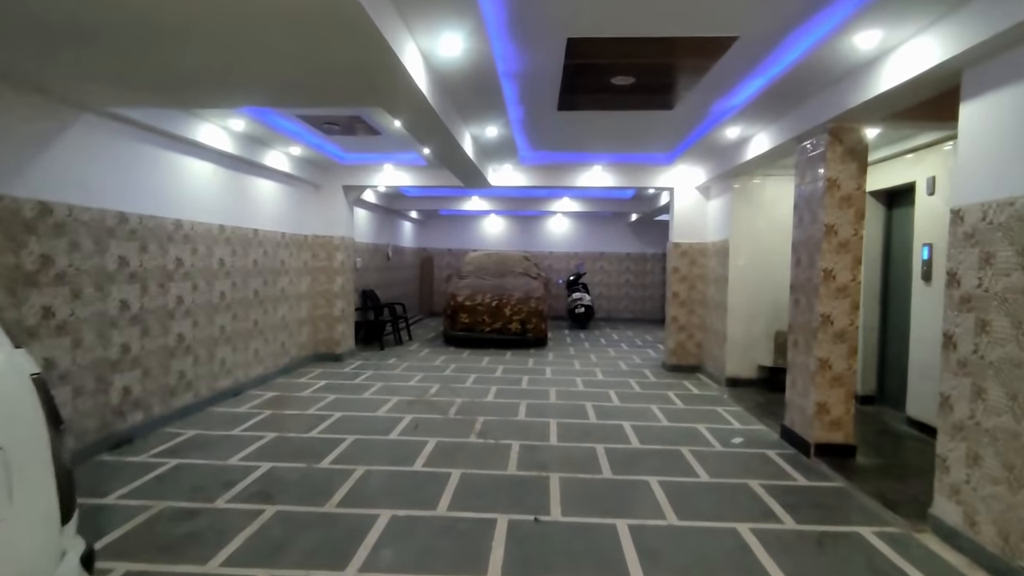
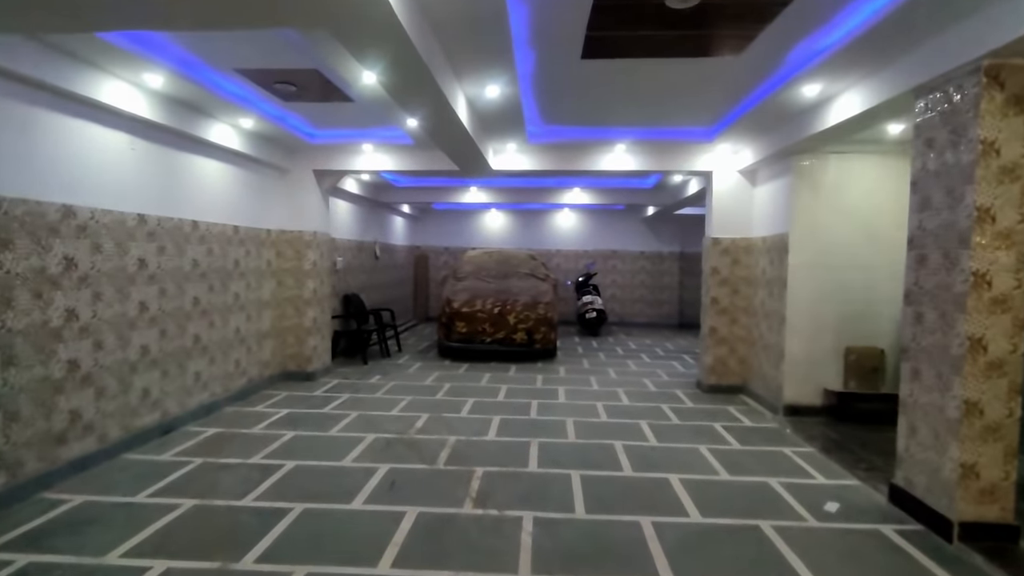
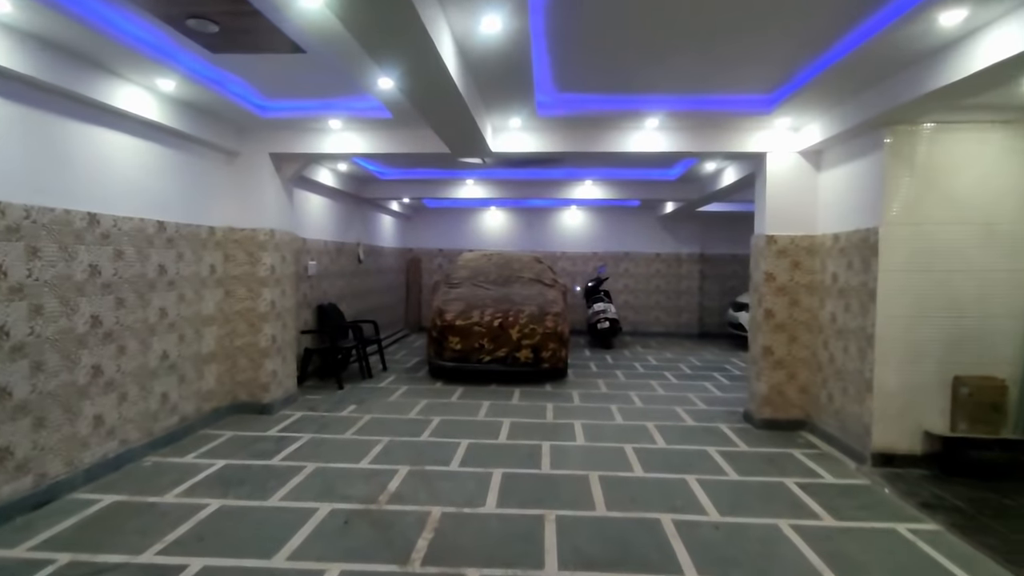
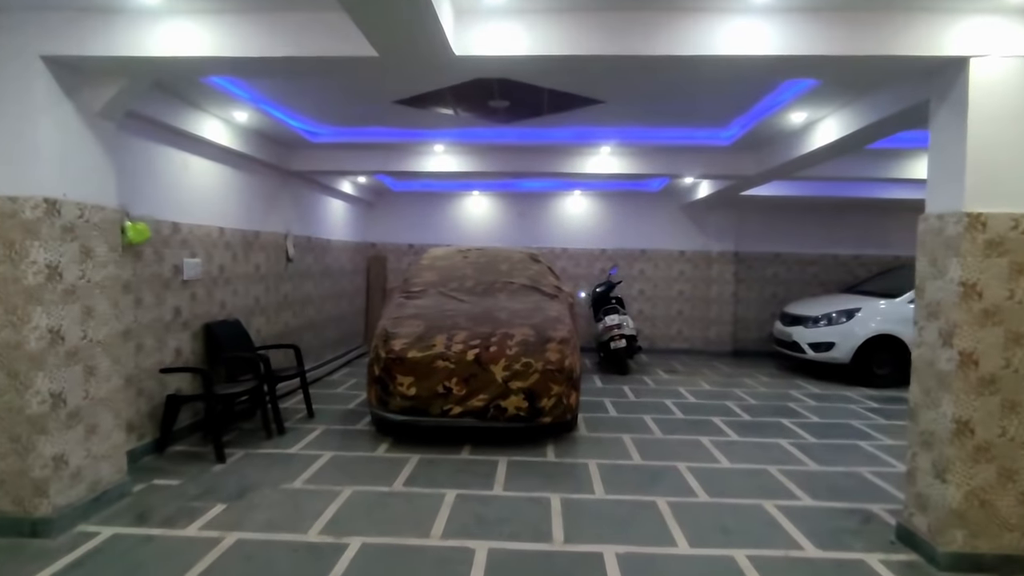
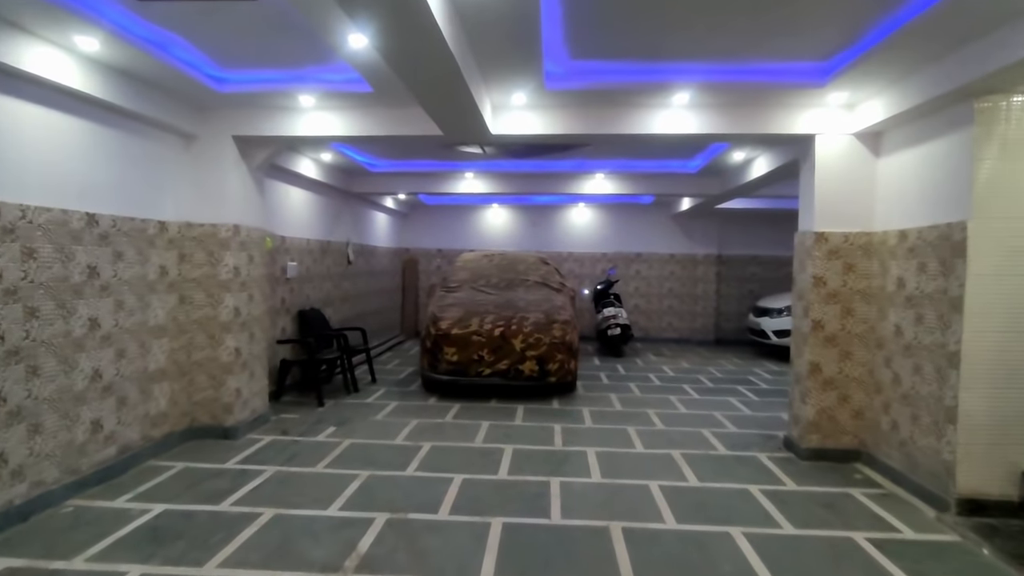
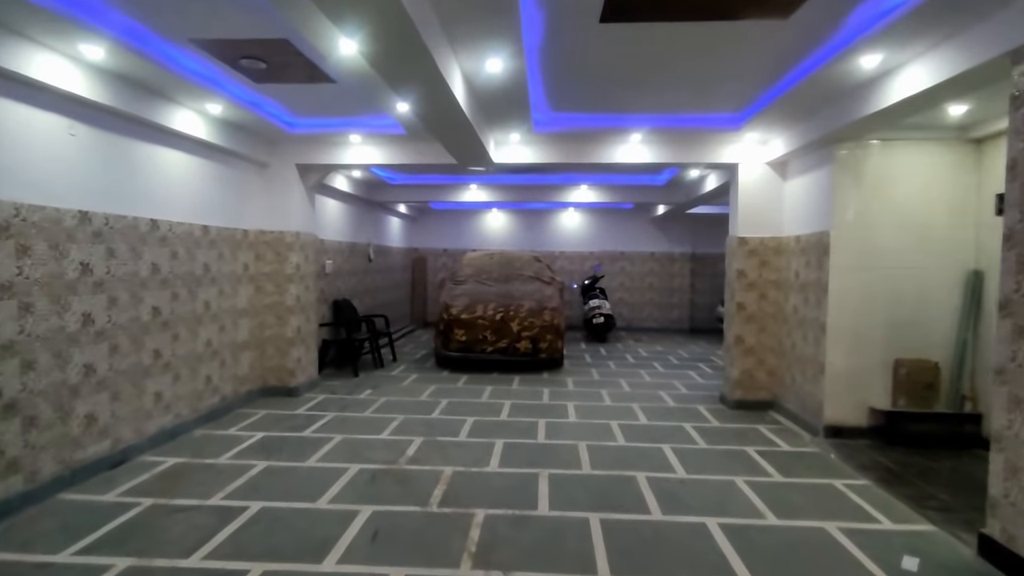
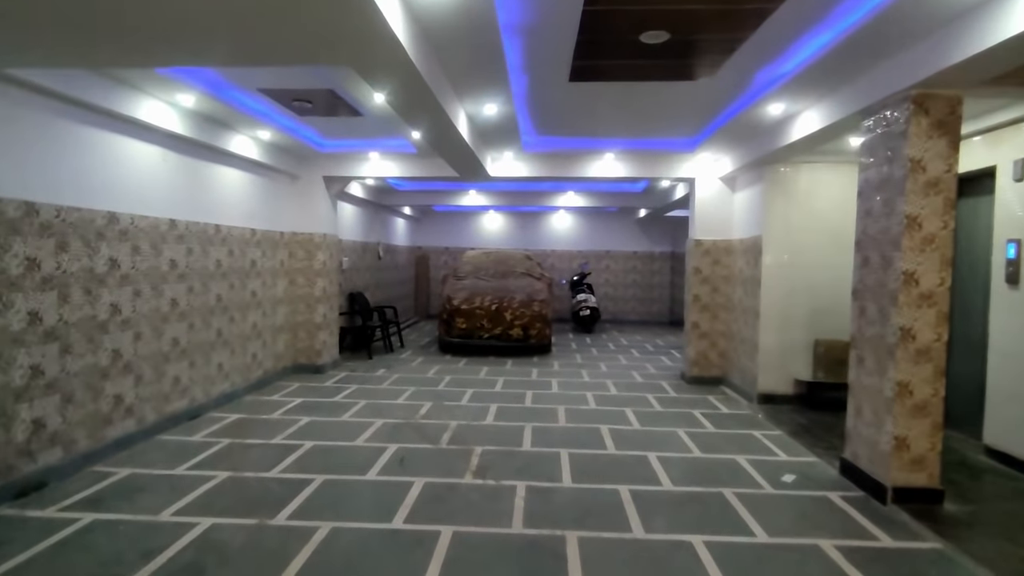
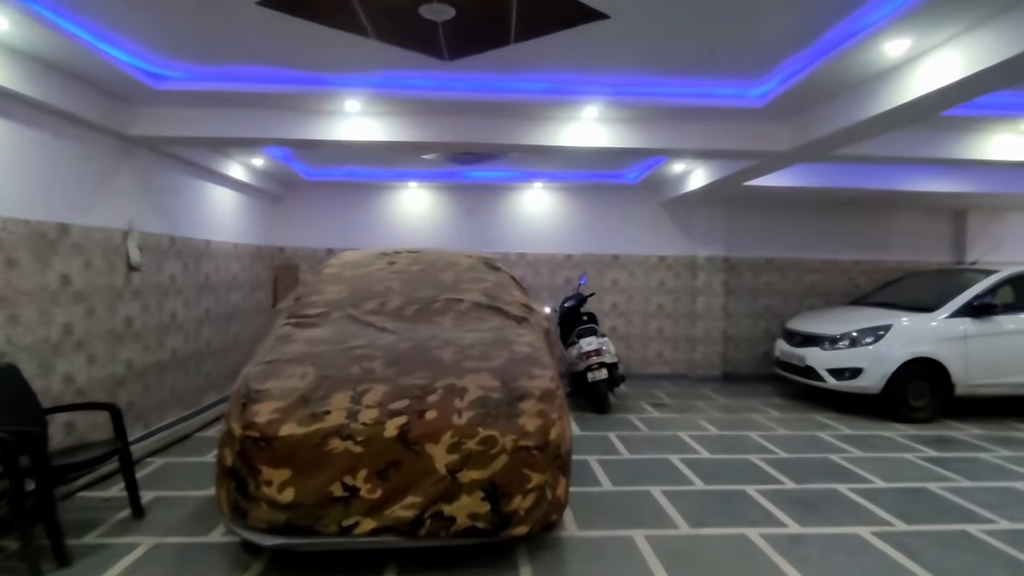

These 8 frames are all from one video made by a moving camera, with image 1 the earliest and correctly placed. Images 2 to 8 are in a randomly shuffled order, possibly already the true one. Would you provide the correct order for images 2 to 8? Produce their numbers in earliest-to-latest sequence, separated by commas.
7, 2, 6, 3, 5, 4, 8
